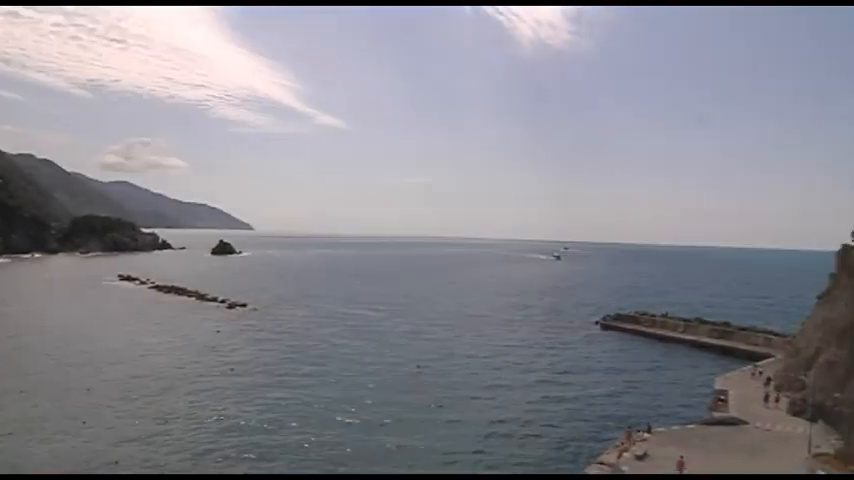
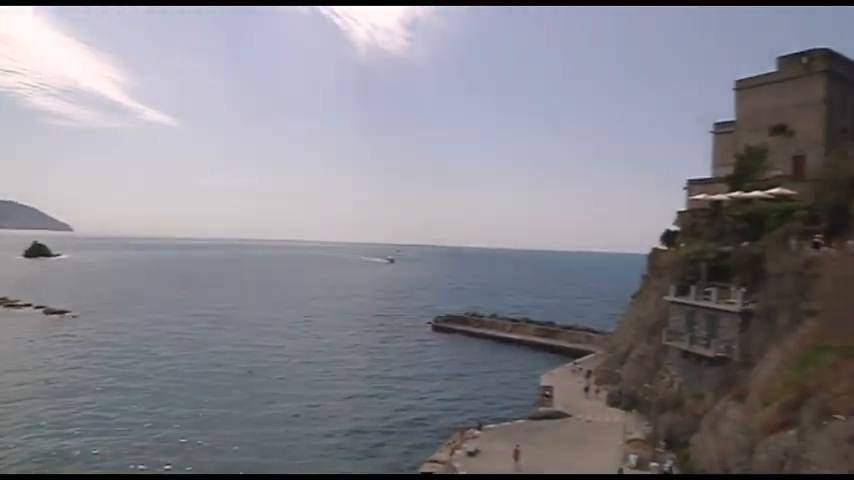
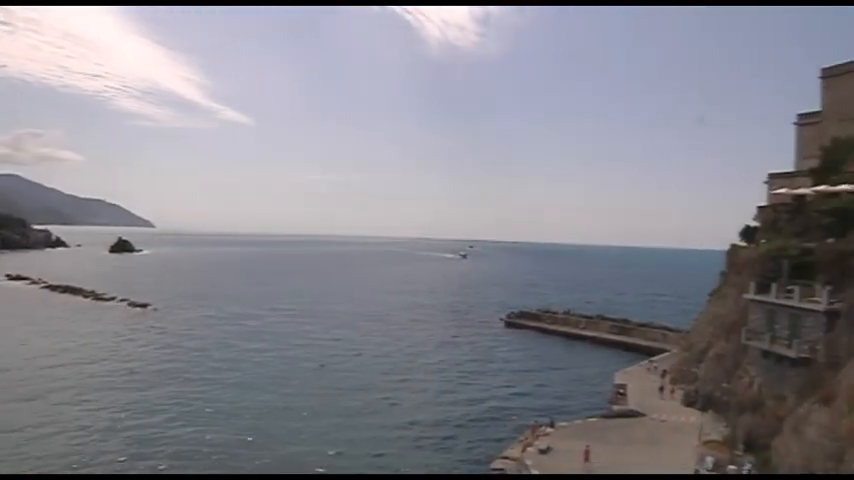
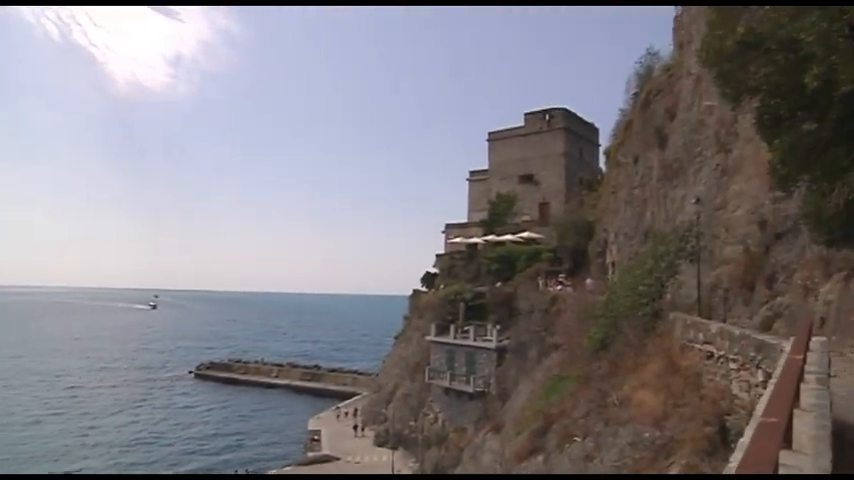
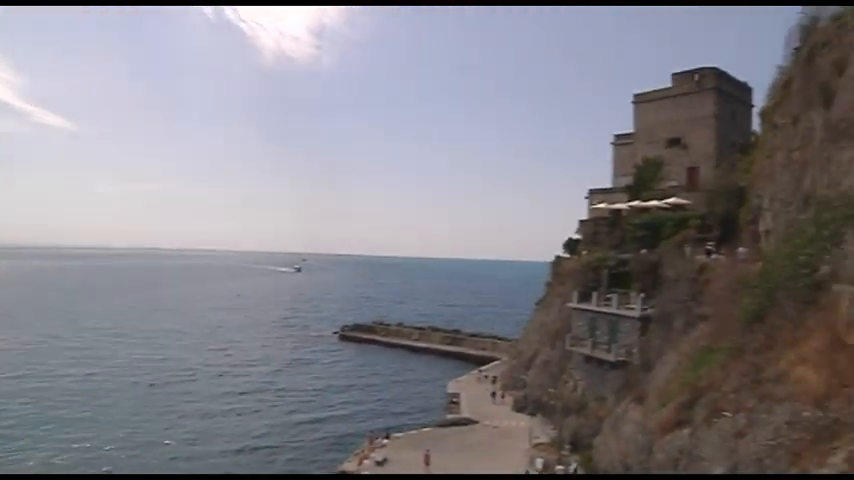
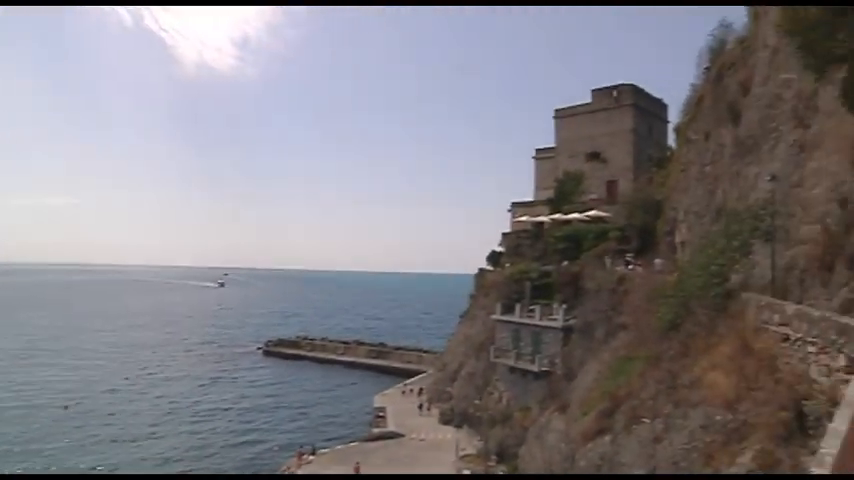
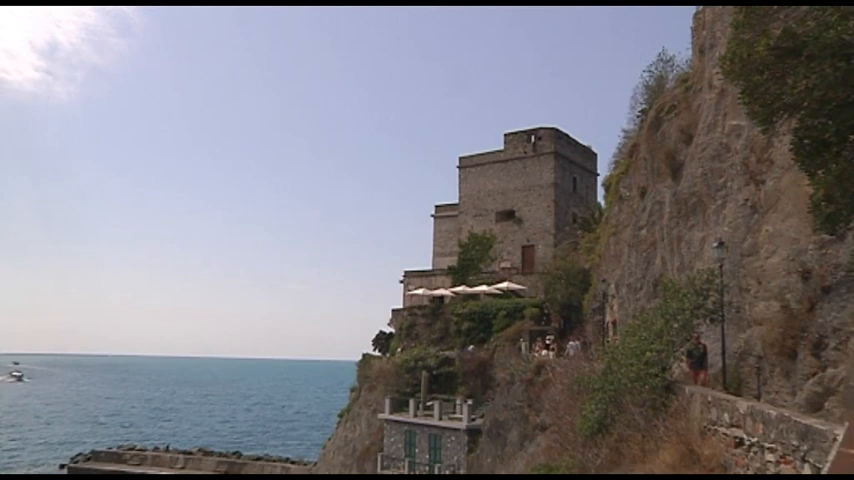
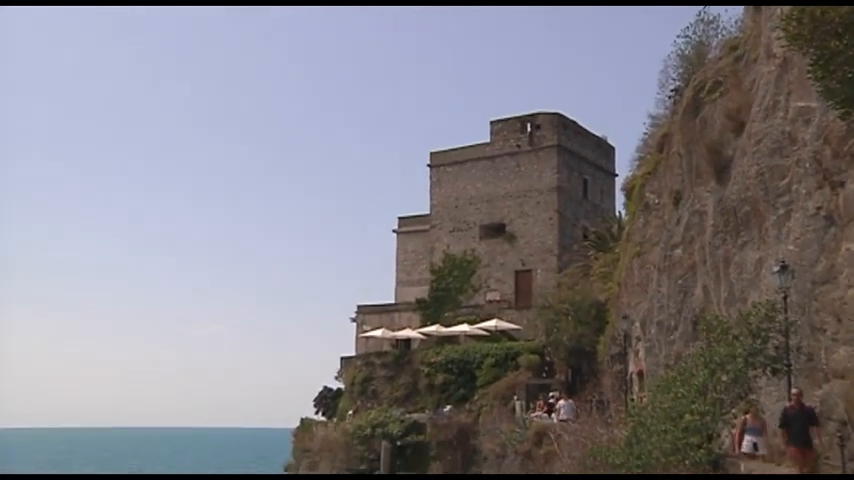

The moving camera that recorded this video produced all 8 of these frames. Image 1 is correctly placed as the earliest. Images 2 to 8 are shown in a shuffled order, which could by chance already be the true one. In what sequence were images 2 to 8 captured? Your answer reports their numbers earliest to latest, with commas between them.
3, 2, 5, 6, 4, 7, 8
